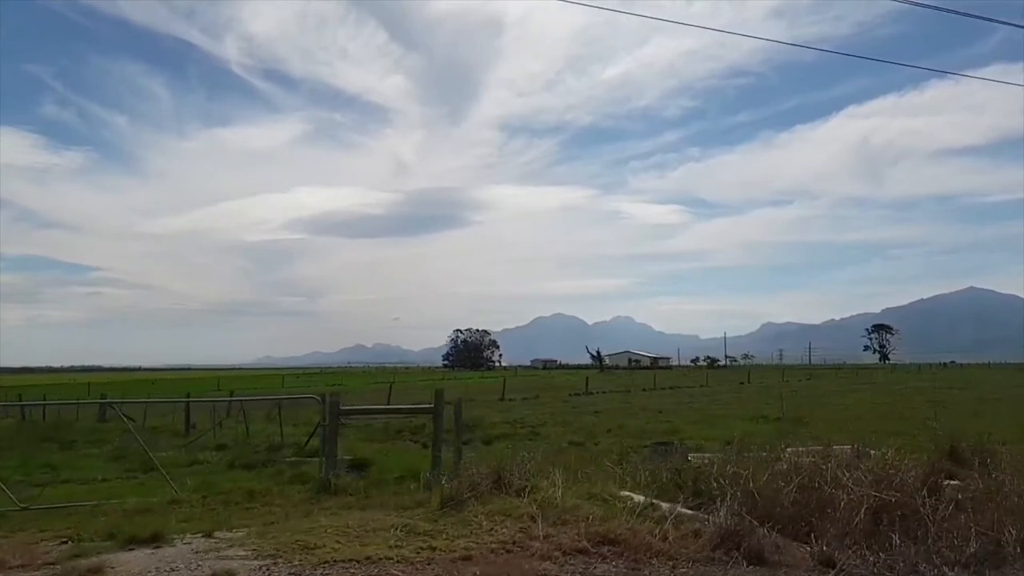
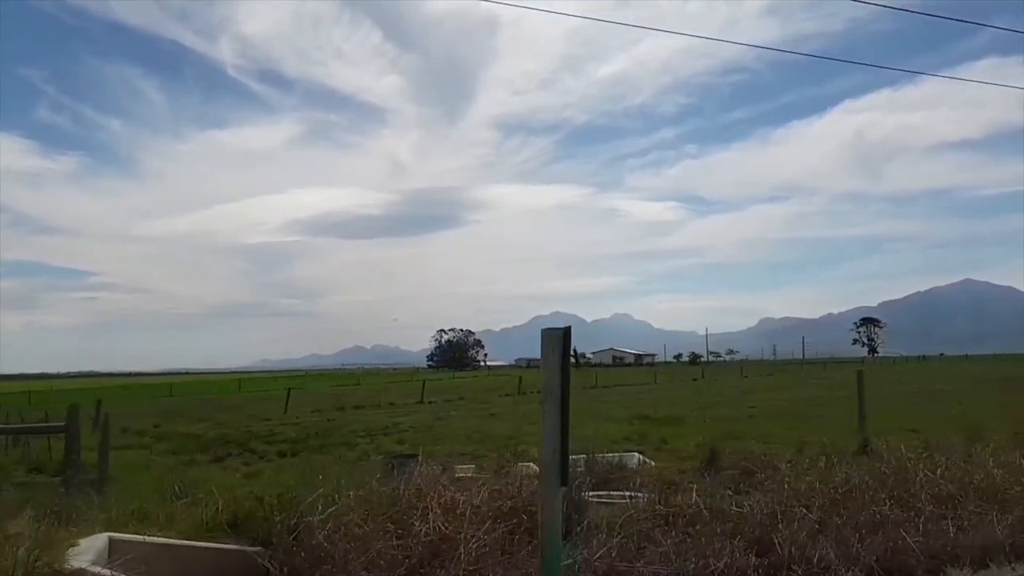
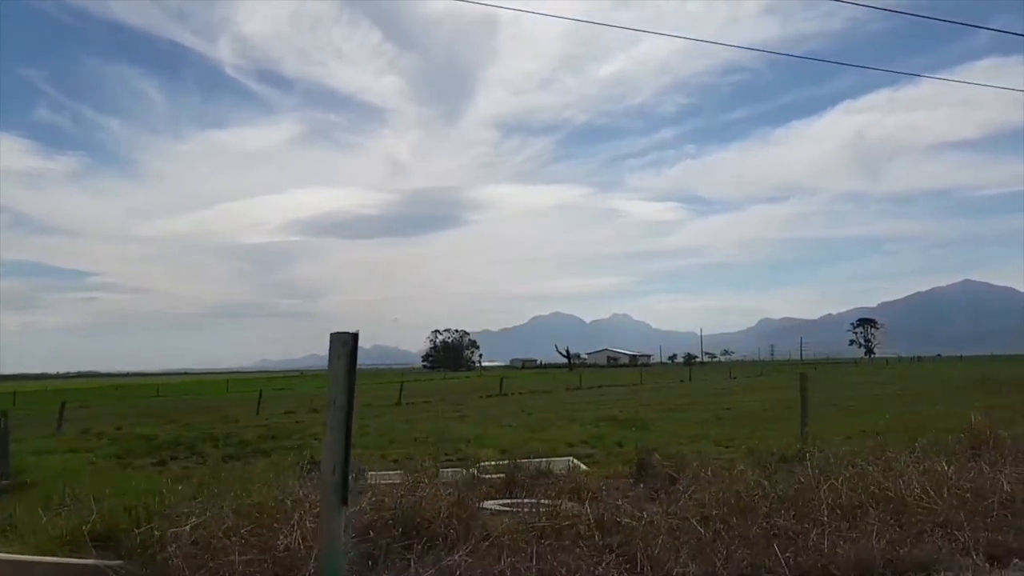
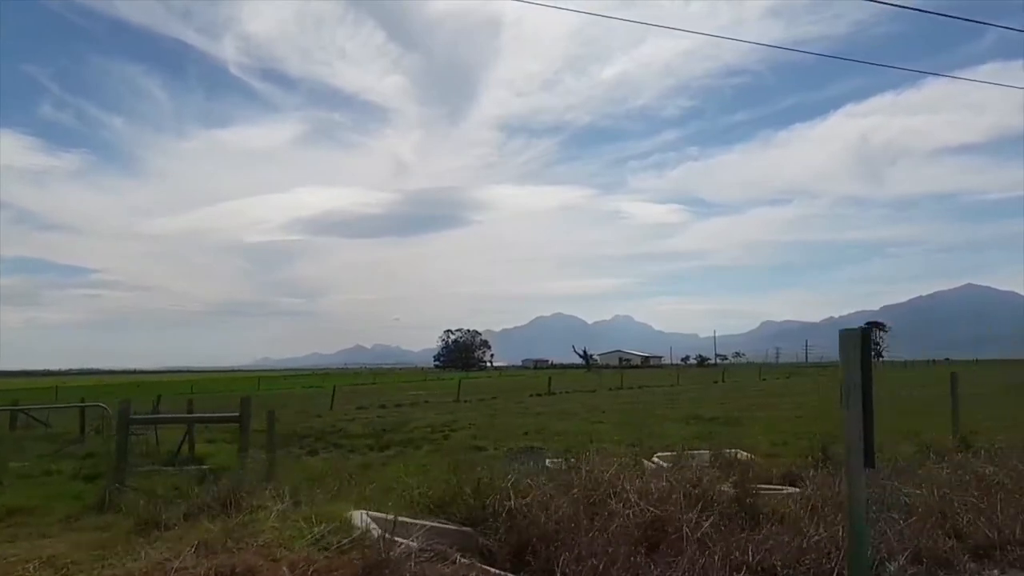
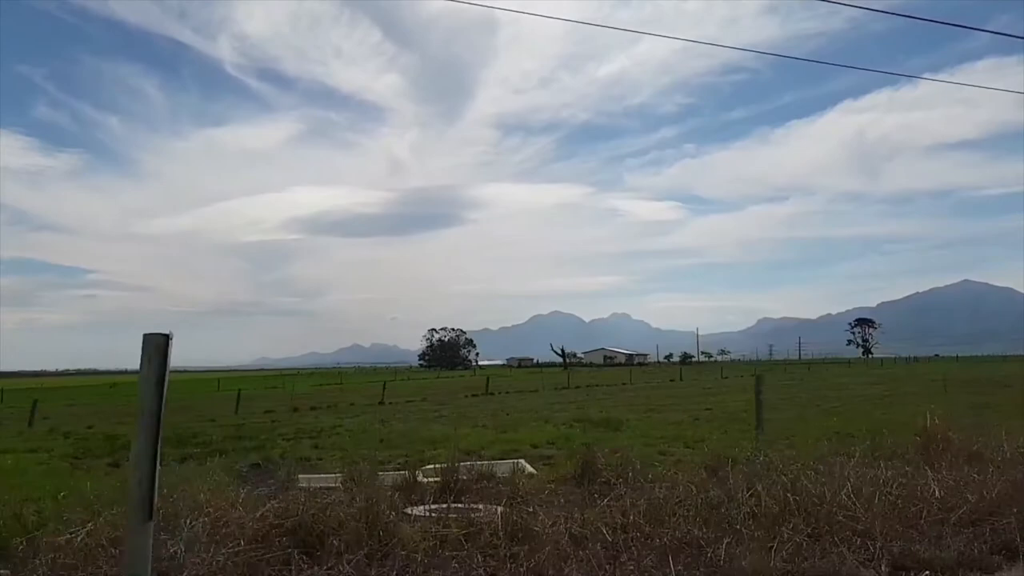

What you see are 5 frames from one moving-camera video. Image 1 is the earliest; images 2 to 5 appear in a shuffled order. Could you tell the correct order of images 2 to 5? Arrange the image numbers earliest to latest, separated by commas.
4, 2, 3, 5
